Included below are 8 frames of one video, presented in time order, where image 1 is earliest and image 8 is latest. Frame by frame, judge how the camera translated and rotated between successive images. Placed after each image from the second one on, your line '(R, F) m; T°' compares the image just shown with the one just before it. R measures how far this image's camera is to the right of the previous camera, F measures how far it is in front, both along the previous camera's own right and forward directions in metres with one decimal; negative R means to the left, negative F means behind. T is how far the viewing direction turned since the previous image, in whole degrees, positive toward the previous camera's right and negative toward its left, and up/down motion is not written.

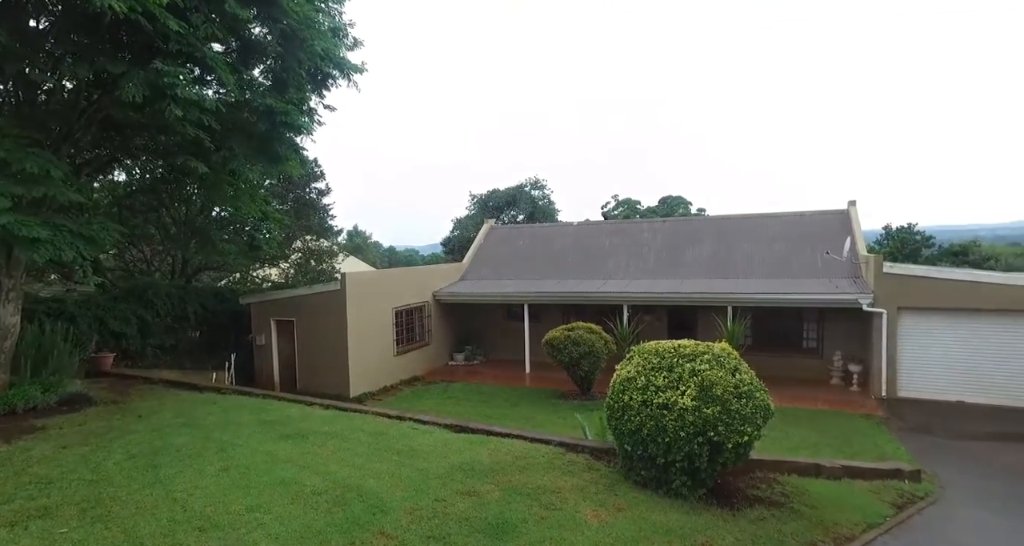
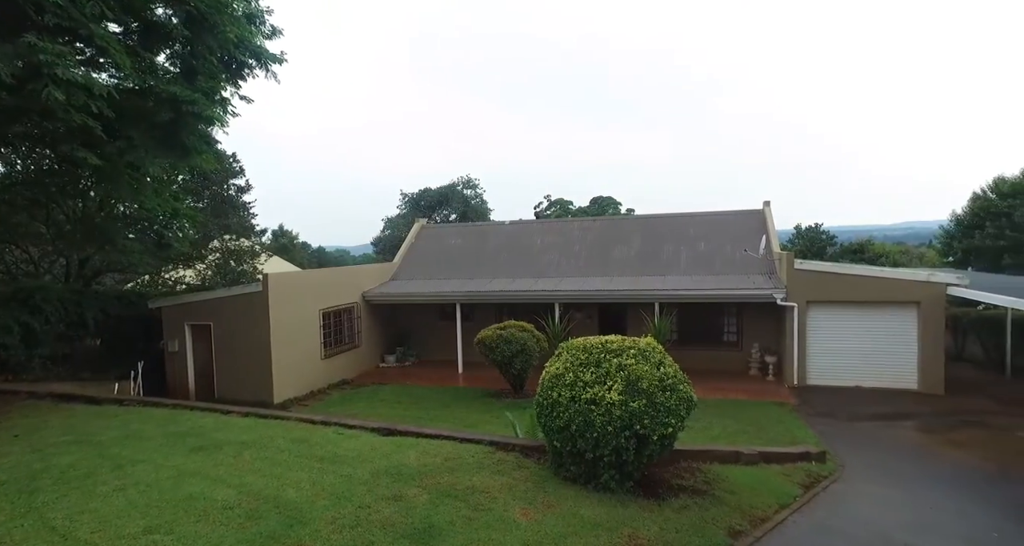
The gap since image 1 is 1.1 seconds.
(0.0, 0.0) m; +6°
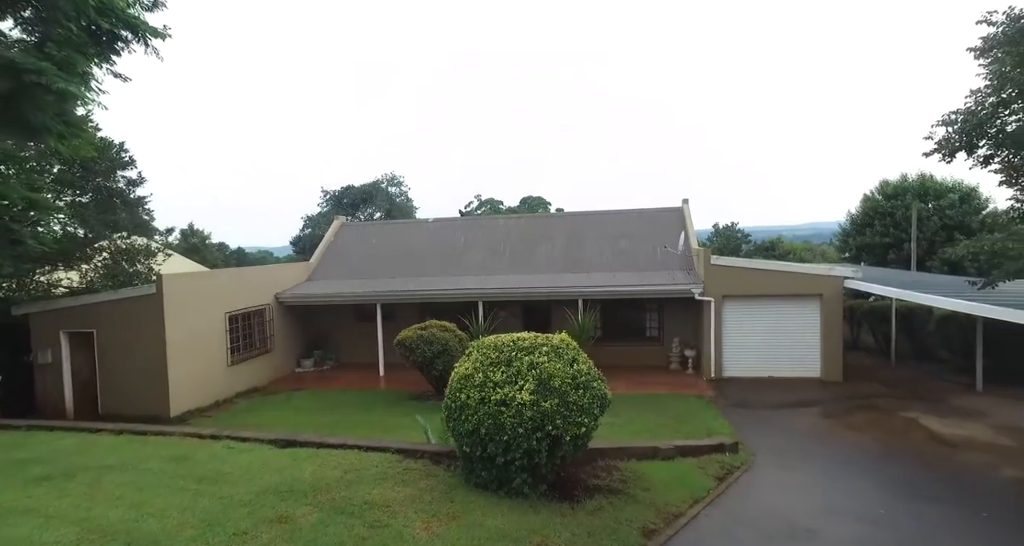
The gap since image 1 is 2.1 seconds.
(+0.2, +0.2) m; +7°
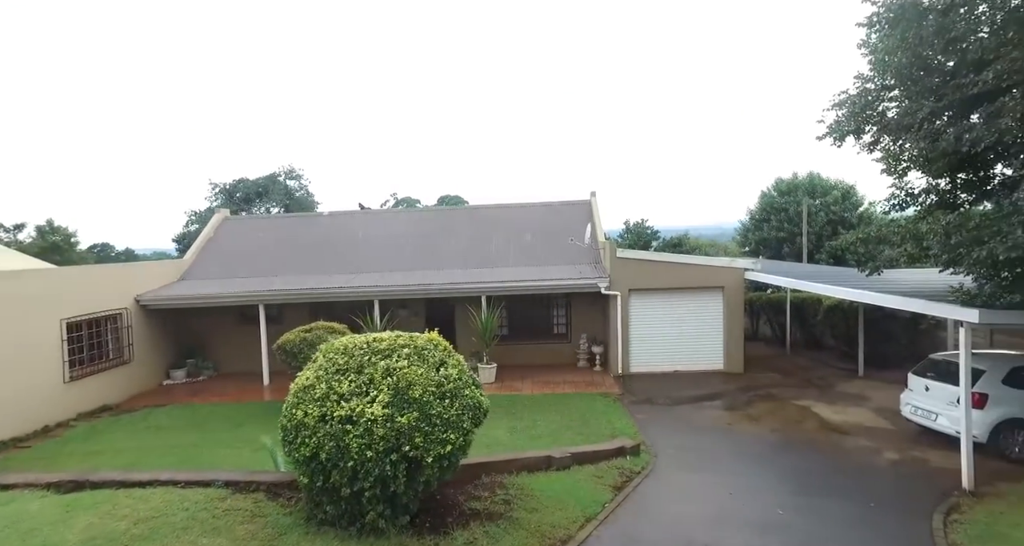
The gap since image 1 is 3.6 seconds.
(+0.5, +0.8) m; +8°
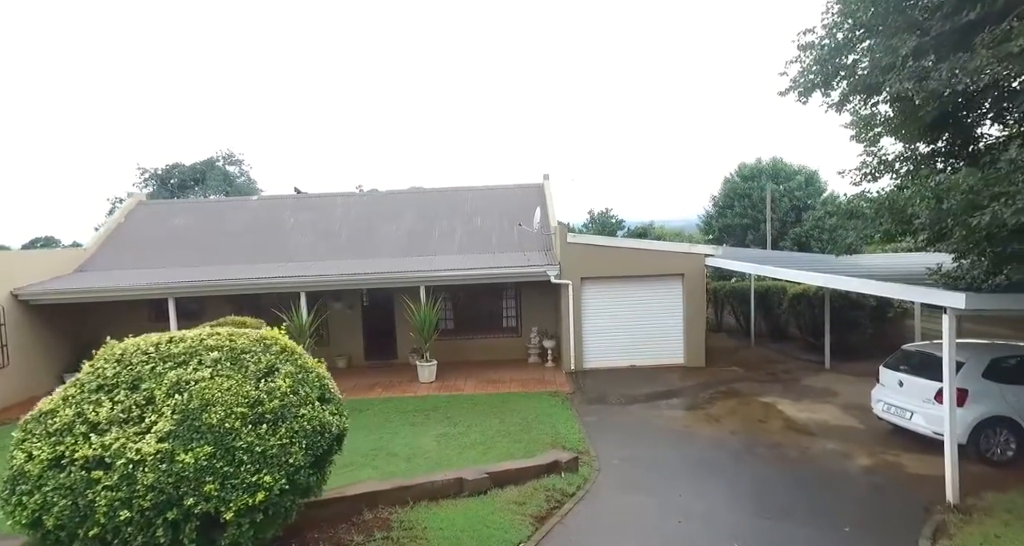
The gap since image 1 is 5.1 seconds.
(+0.6, +1.1) m; +3°
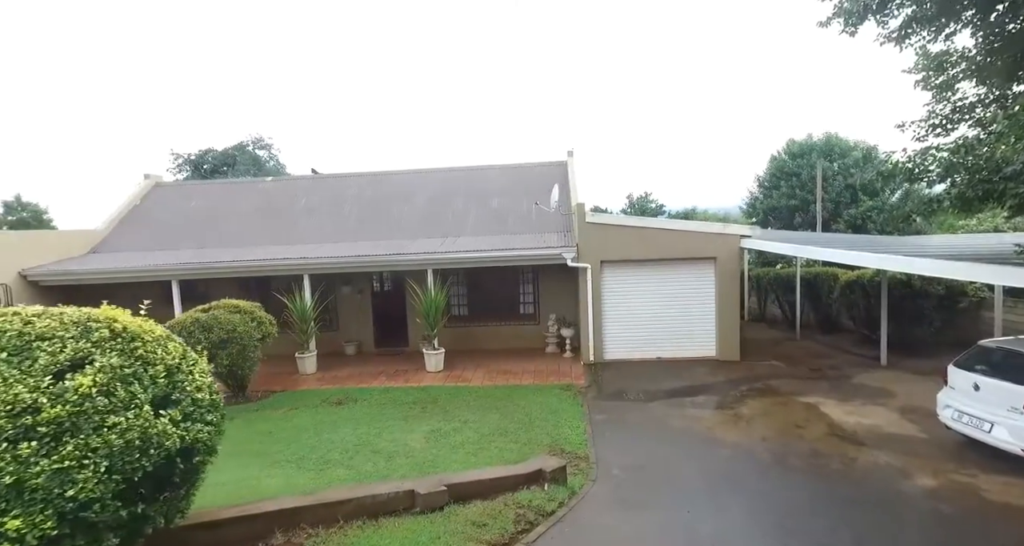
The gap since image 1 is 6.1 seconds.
(+0.6, +0.9) m; -4°
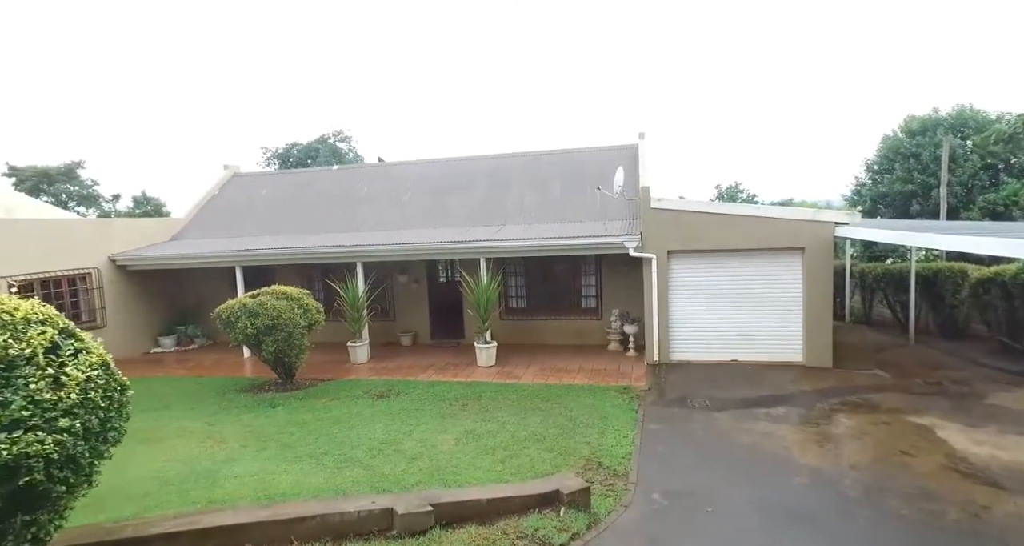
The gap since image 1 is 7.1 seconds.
(+0.5, +0.8) m; -9°
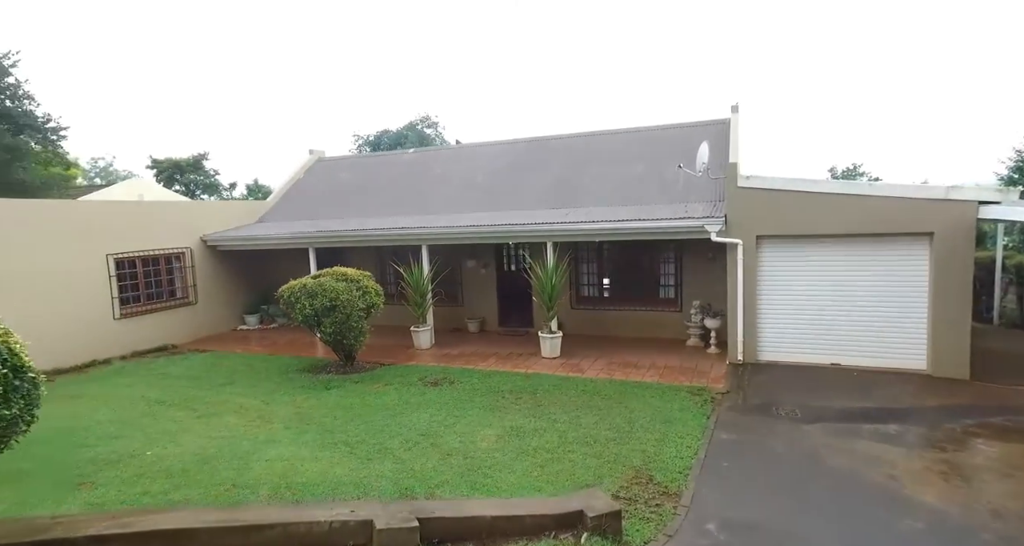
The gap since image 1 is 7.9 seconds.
(+0.4, +0.7) m; -9°
